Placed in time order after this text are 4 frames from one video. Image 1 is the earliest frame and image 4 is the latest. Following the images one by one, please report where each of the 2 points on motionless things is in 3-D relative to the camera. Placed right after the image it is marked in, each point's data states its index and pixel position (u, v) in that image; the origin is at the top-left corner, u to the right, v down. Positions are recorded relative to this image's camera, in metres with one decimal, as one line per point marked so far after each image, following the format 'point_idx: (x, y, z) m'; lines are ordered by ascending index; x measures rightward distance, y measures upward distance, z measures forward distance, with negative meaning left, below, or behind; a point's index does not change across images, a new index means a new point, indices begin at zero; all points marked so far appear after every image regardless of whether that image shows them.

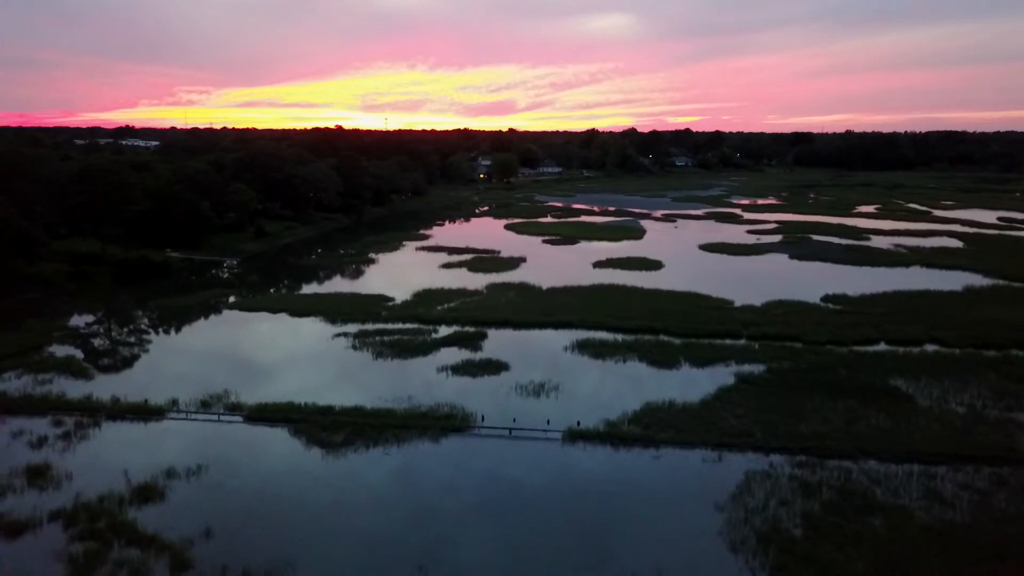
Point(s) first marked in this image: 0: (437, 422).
0: (-1.5, -2.6, +14.0) m
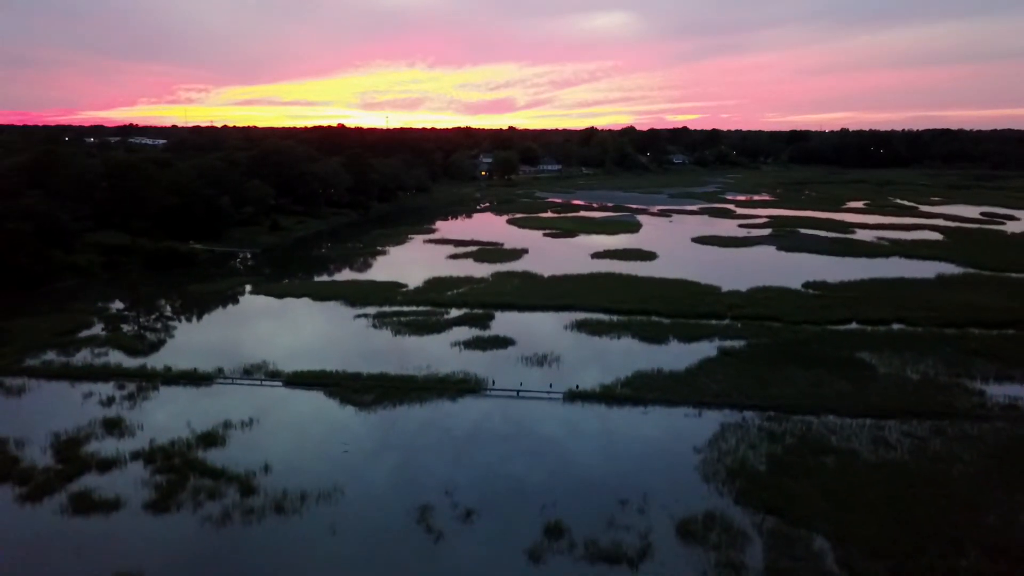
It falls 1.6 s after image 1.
0: (-1.3, -2.2, +16.0) m
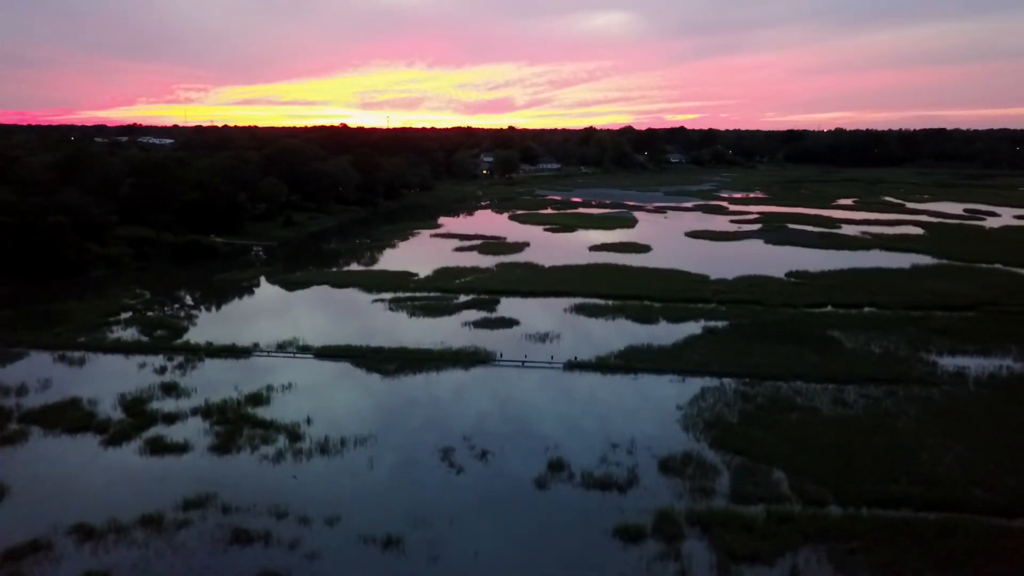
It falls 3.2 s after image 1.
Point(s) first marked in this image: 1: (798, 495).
0: (-1.2, -1.7, +18.0) m
1: (+4.6, -3.3, +11.5) m
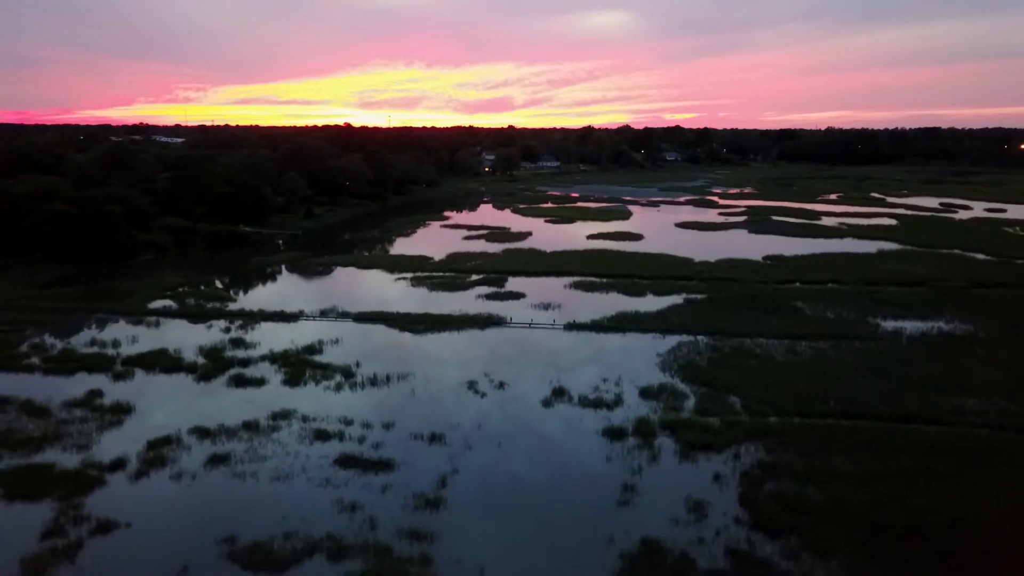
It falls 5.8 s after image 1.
0: (-0.9, -0.9, +21.3) m
1: (+4.9, -2.5, +14.8) m
